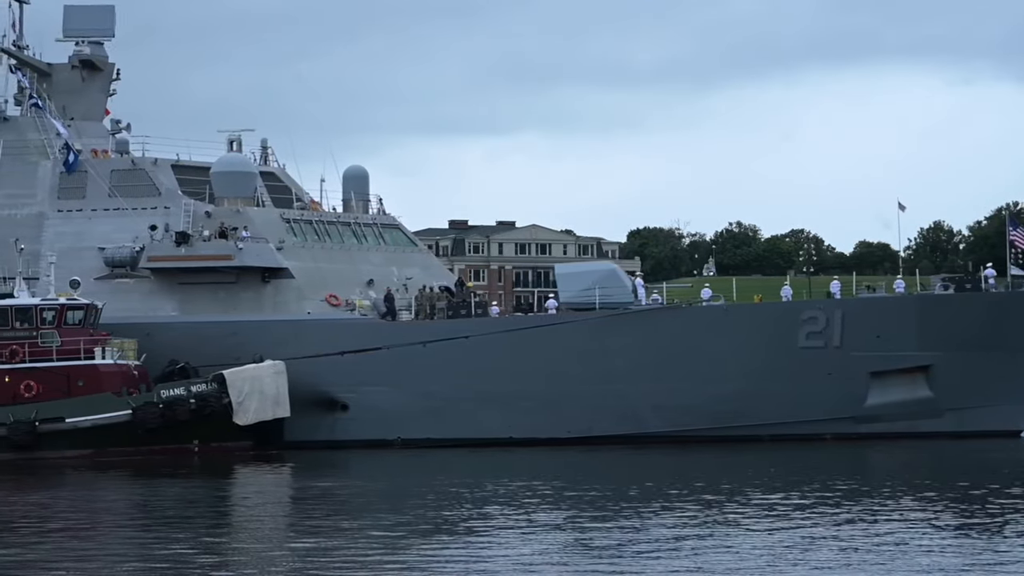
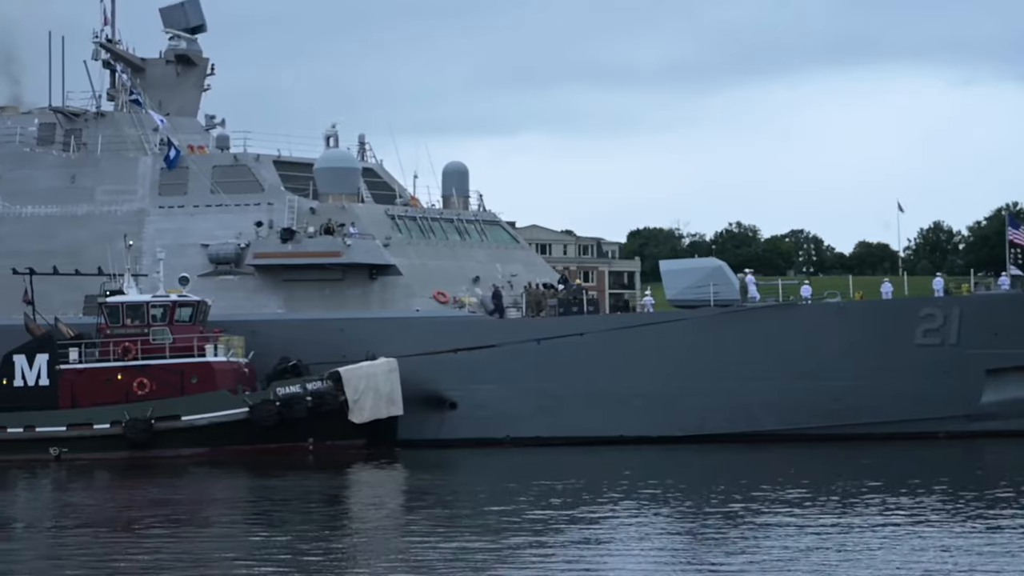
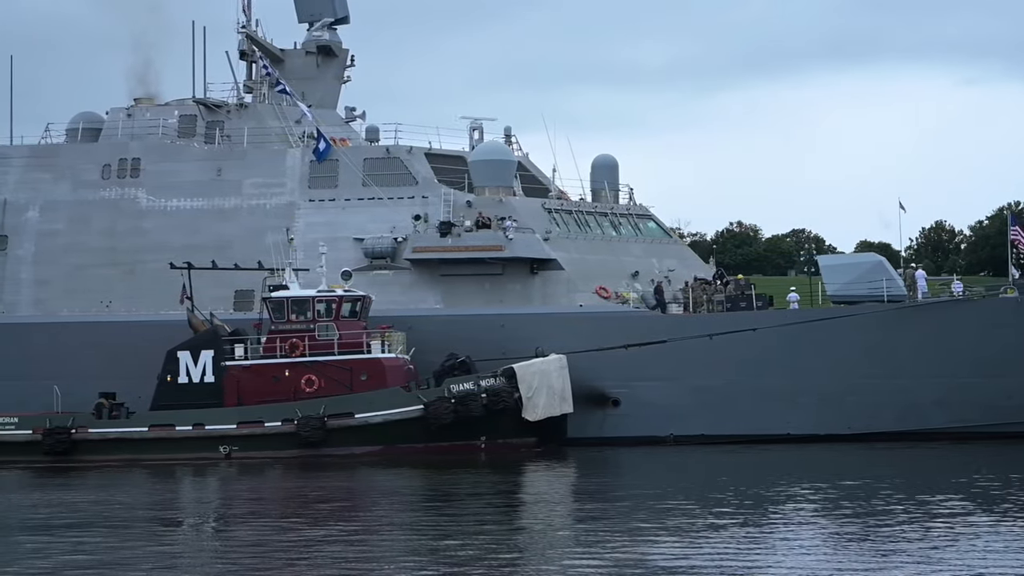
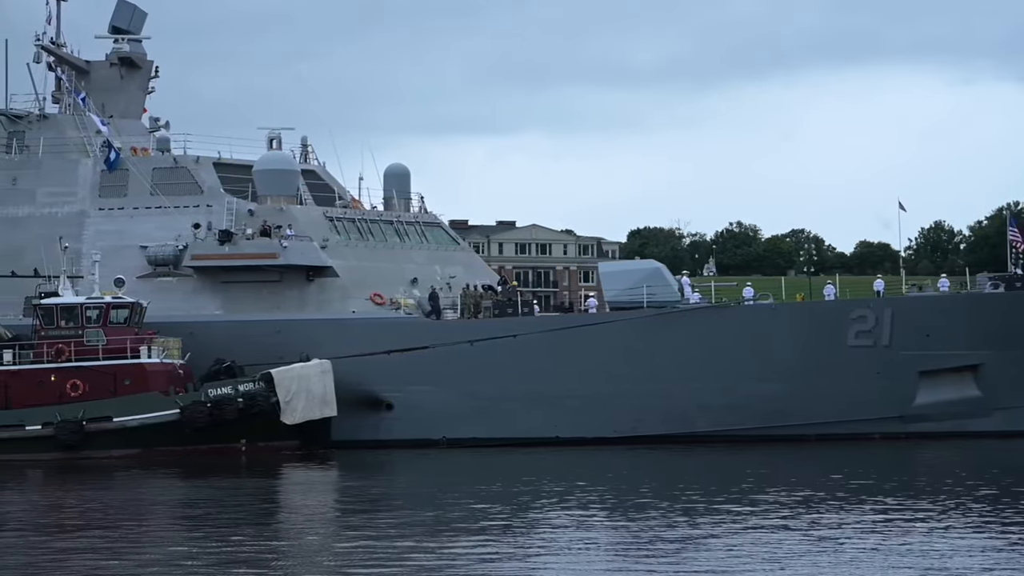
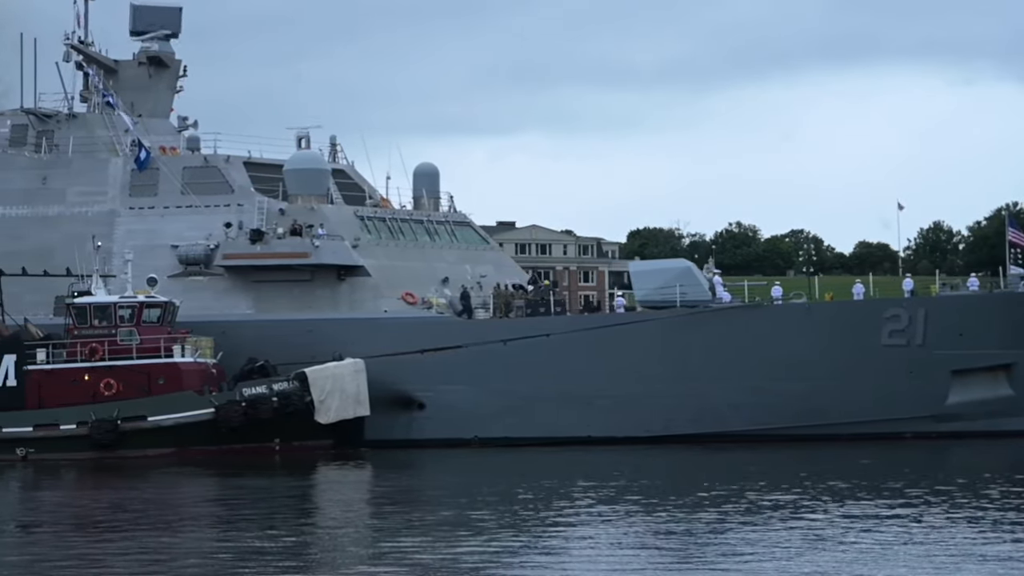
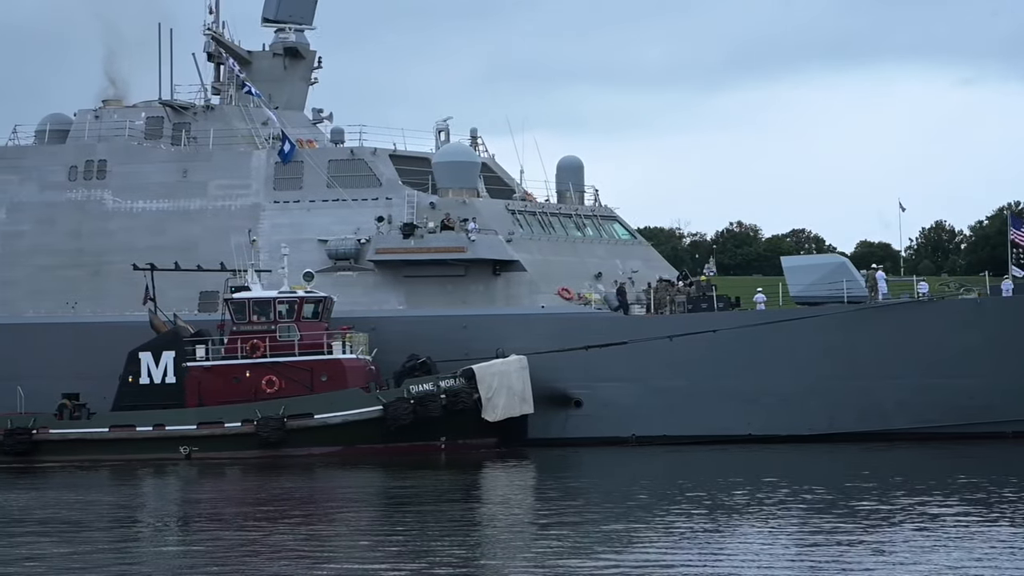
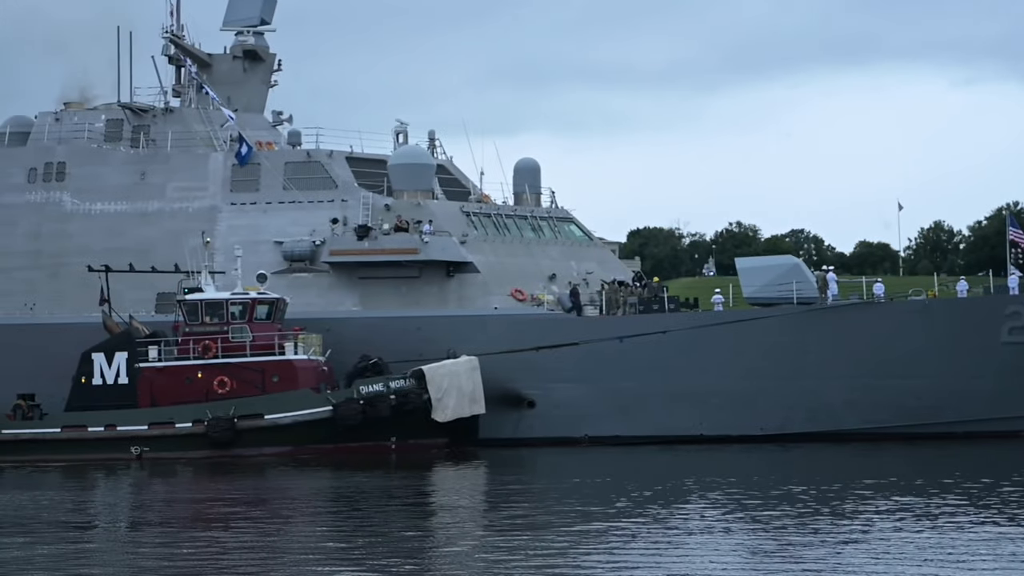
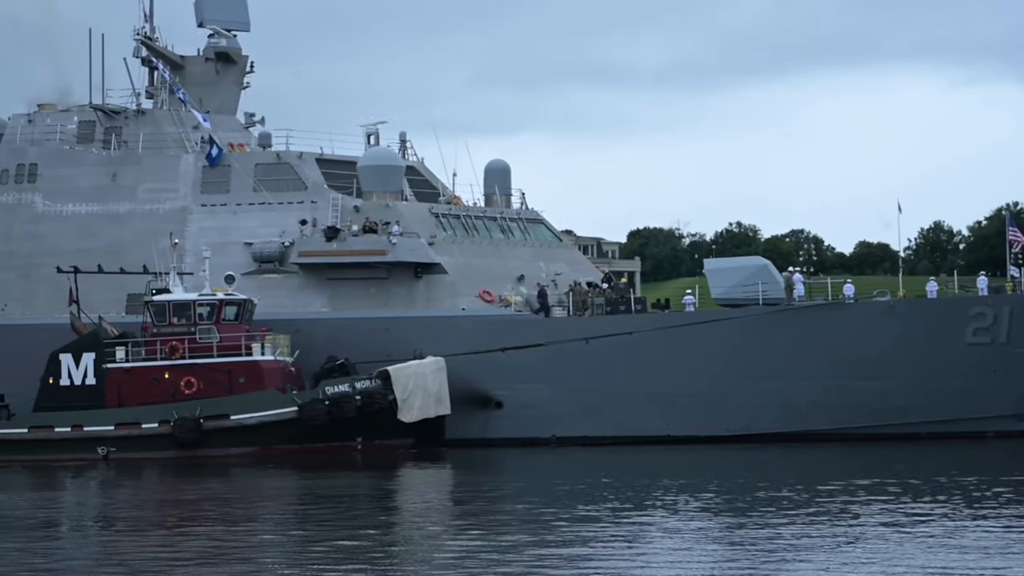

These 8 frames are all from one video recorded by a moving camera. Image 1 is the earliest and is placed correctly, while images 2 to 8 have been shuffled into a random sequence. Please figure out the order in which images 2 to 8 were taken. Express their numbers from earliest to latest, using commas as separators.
4, 5, 2, 8, 7, 6, 3
